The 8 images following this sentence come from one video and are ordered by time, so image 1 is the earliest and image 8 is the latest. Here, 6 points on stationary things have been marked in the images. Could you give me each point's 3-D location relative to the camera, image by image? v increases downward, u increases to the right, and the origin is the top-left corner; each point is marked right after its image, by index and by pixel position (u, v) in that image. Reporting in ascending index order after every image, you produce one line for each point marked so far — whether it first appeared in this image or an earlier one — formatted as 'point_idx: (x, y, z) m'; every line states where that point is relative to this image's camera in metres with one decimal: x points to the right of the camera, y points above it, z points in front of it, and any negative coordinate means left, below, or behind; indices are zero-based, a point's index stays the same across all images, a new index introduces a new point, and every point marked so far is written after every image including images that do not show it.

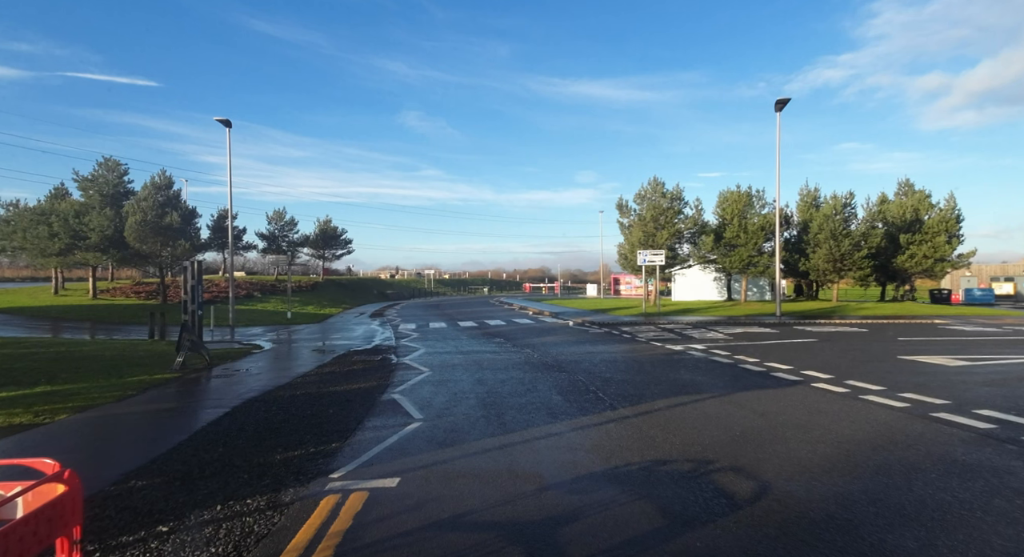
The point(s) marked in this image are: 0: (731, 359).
0: (+5.4, -2.0, +13.4) m
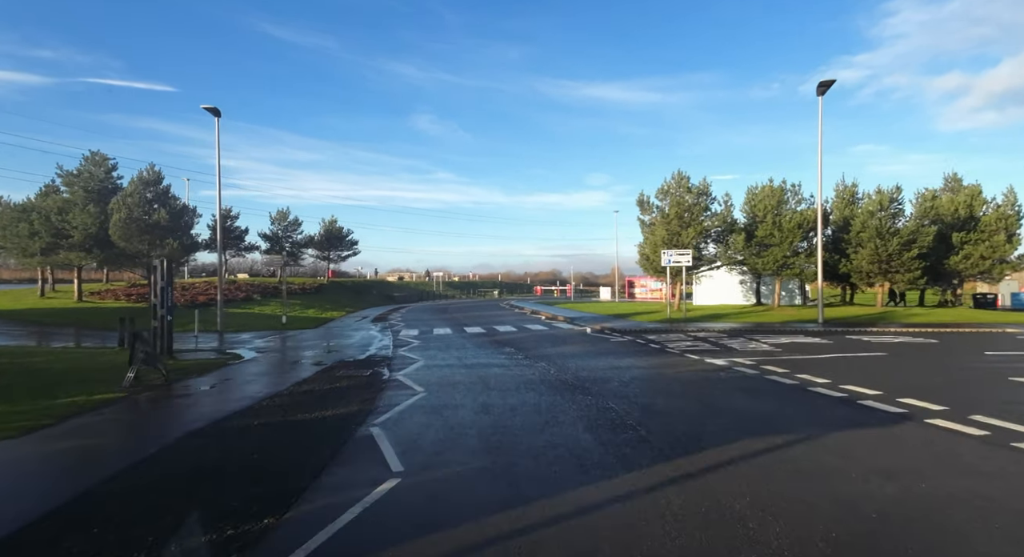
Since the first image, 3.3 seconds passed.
0: (+5.7, -2.0, +10.9) m
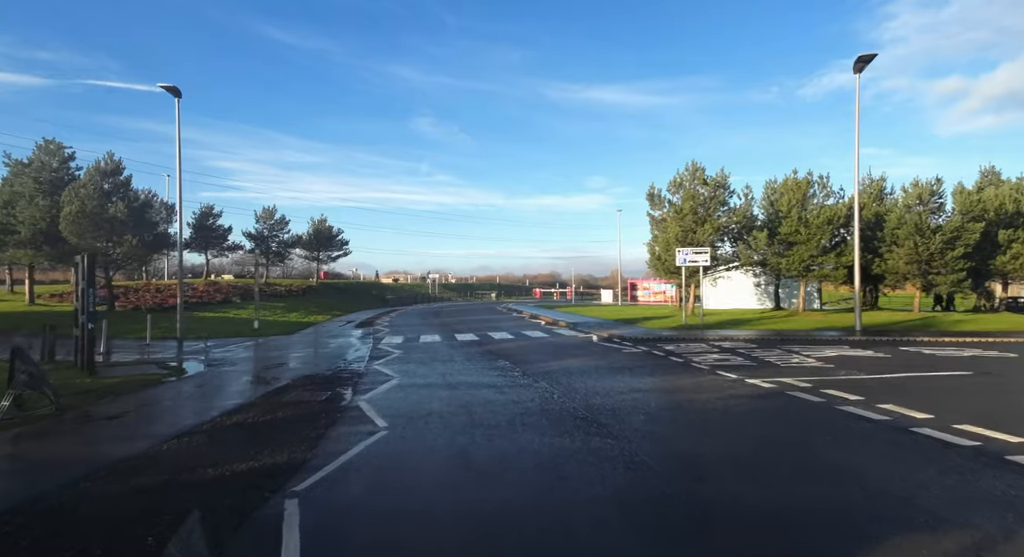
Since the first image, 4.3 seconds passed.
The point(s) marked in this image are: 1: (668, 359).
0: (+5.5, -2.0, +8.2) m
1: (+4.4, -2.2, +15.1) m
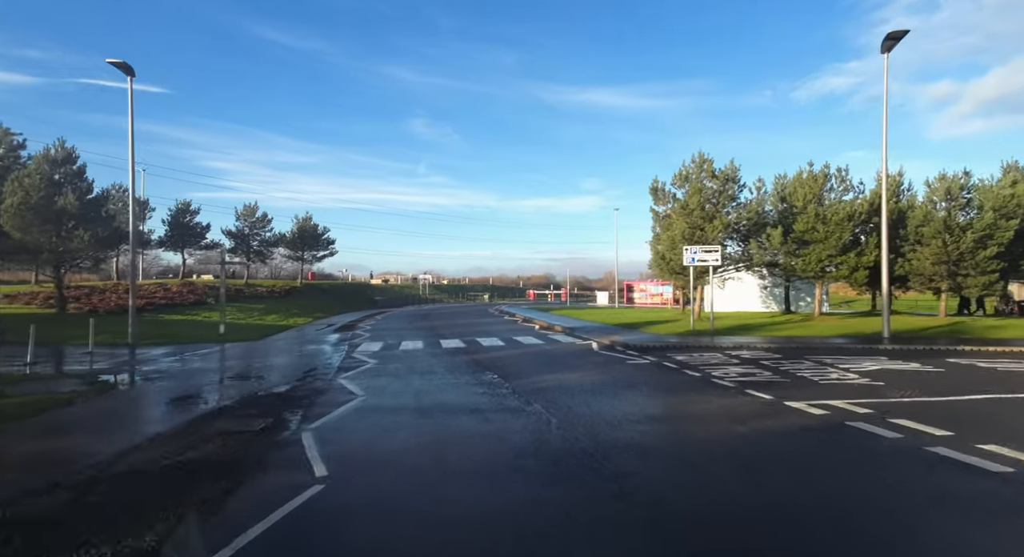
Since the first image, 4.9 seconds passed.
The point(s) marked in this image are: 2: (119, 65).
0: (+5.4, -2.0, +6.1) m
1: (+4.1, -2.3, +13.0) m
2: (-13.8, +7.5, +19.2) m
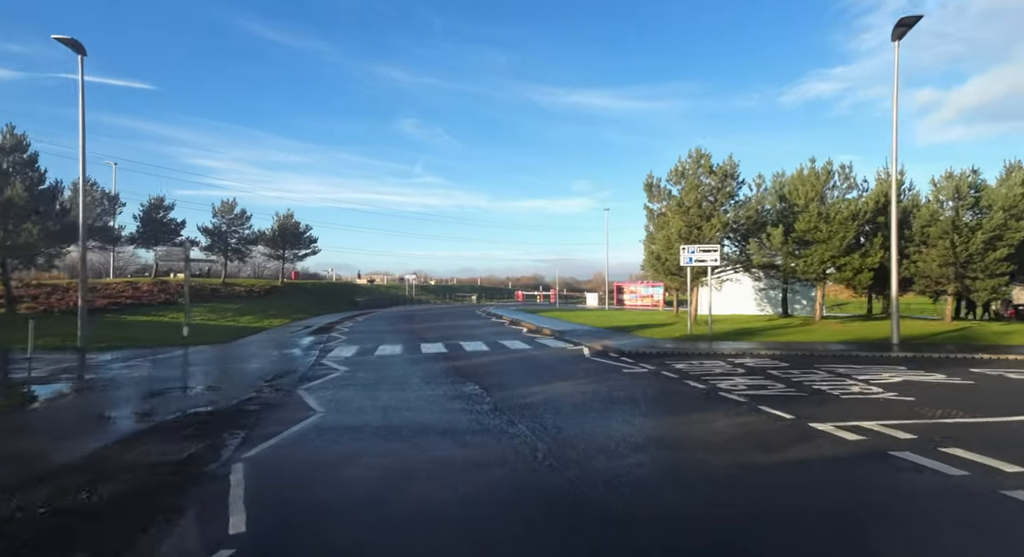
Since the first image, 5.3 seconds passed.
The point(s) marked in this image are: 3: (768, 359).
0: (+5.1, -2.0, +4.8) m
1: (+3.8, -2.3, +11.7) m
2: (-14.2, +7.6, +17.6) m
3: (+7.3, -2.3, +15.6) m
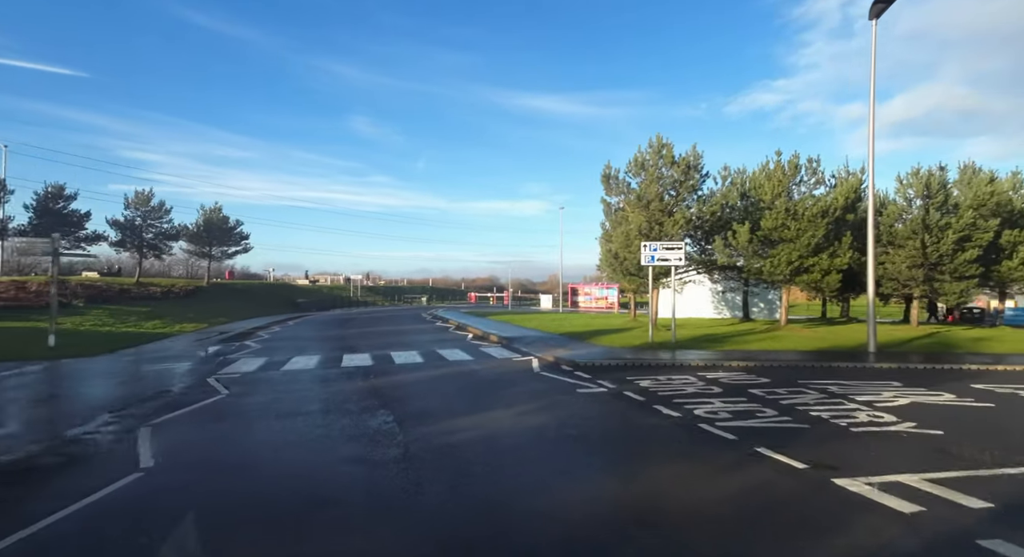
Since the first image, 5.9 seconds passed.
0: (+4.4, -2.0, +2.6) m
1: (+2.5, -2.3, +9.3) m
2: (-15.9, +7.7, +13.8) m
3: (+5.7, -2.3, +13.5) m
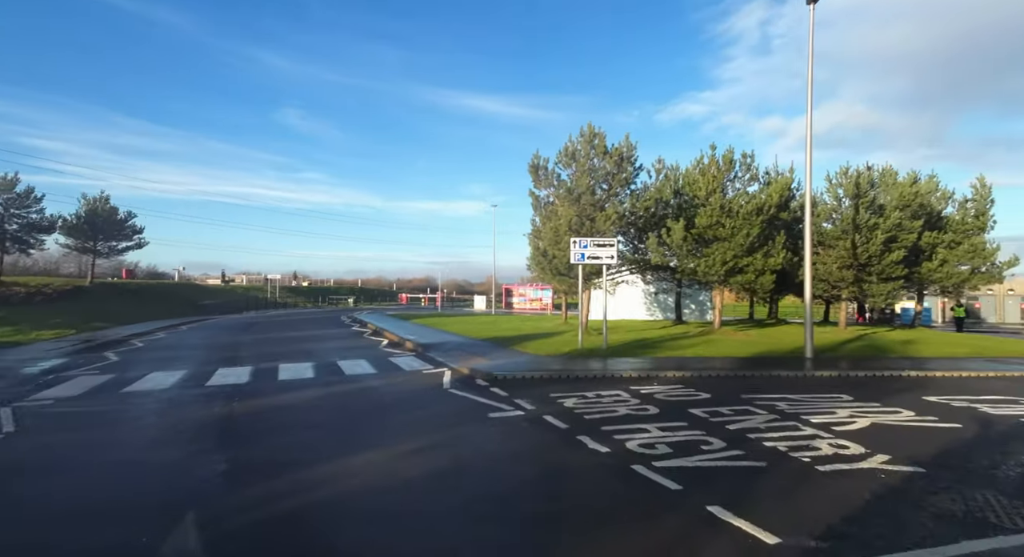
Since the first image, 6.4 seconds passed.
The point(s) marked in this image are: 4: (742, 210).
0: (+3.6, -2.0, +1.0) m
1: (+0.9, -2.3, +7.4) m
2: (-17.8, +7.7, +9.7) m
3: (+3.7, -2.3, +11.9) m
4: (+8.1, +2.5, +19.3) m
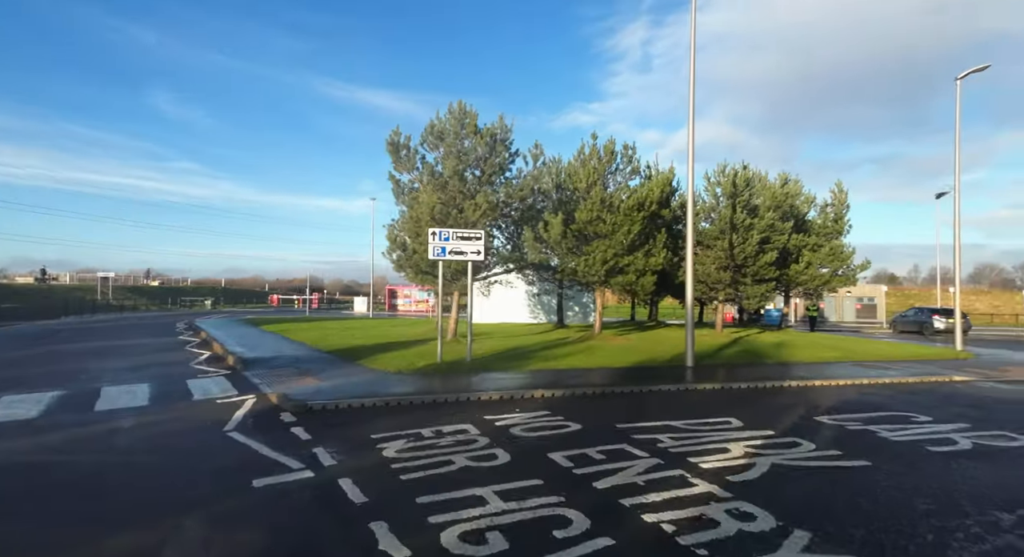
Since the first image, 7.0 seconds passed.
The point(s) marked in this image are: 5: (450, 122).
0: (+2.7, -2.0, -1.2) m
1: (-1.2, -2.3, +4.6) m
2: (-20.0, +7.9, +3.3) m
3: (+0.6, -2.3, +9.5) m
4: (+3.5, +2.4, +17.7) m
5: (-2.0, +5.0, +17.4) m
